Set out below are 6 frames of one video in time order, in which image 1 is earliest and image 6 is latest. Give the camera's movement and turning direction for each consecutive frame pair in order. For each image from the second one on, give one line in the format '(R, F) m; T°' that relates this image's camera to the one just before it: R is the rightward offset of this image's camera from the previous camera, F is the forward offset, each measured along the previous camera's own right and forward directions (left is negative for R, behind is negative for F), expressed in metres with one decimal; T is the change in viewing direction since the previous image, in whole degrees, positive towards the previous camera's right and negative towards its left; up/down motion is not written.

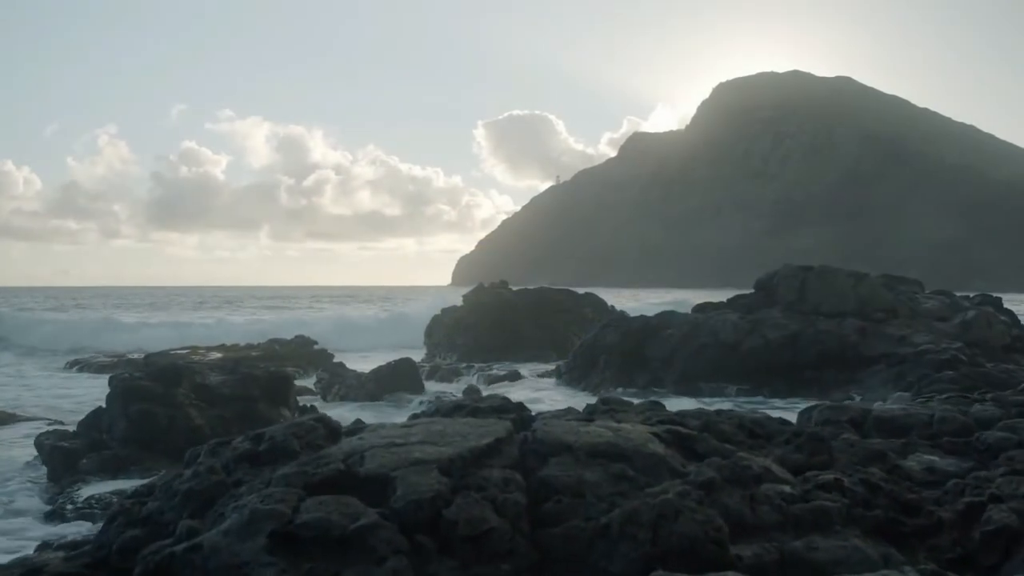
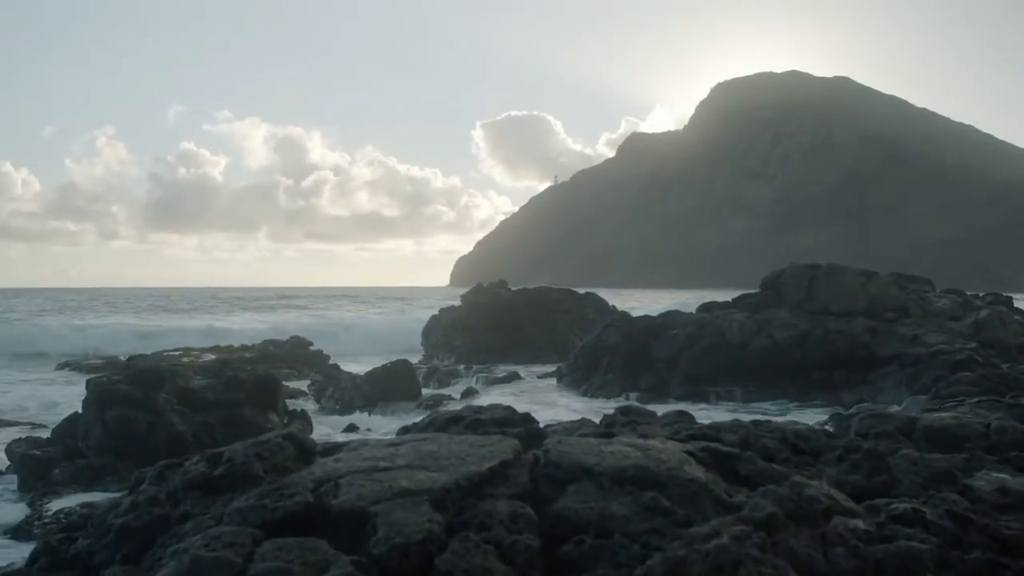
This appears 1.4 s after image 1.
(0.0, +0.8) m; 0°
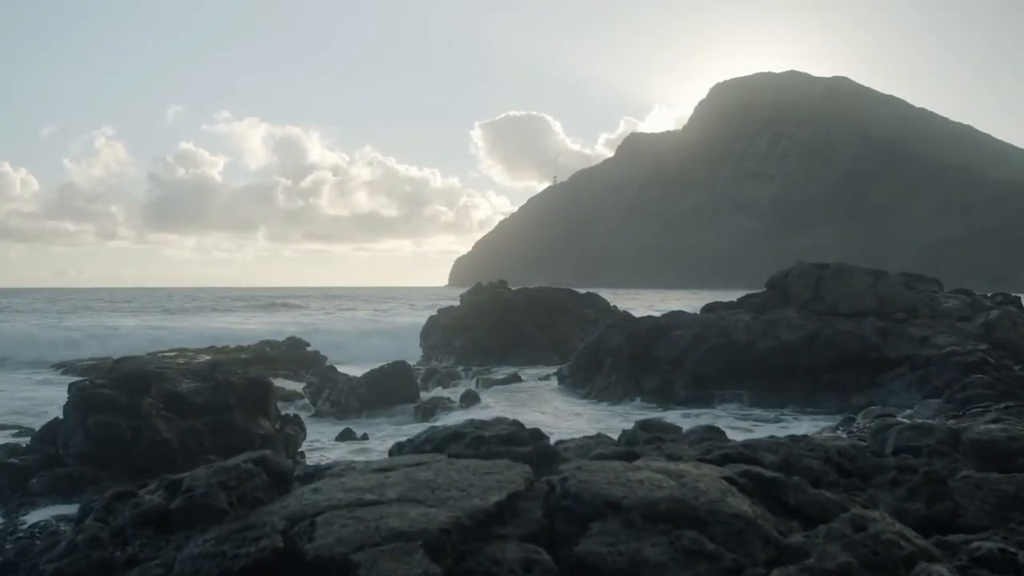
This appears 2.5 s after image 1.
(0.0, +0.6) m; 0°
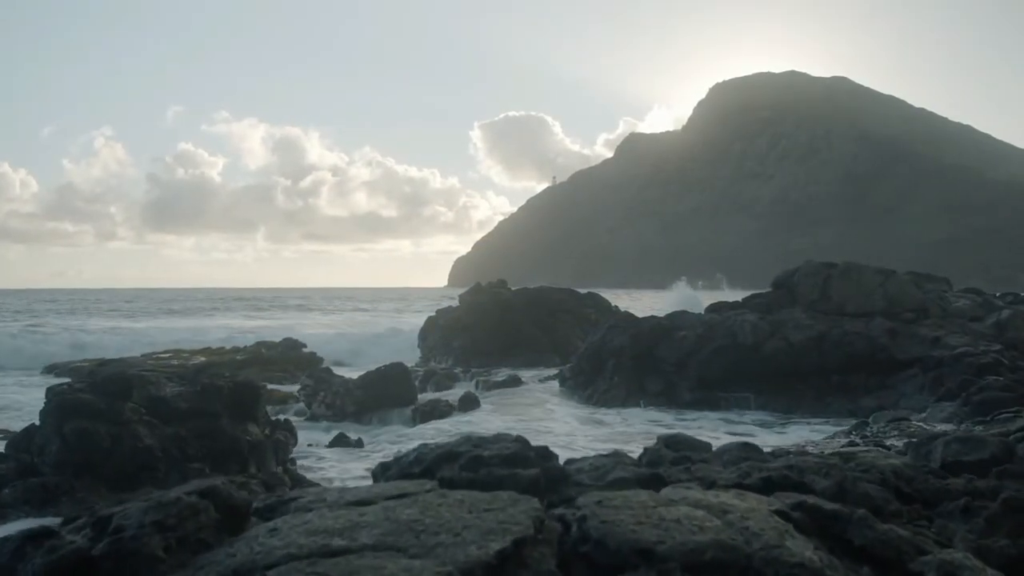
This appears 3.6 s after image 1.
(0.0, +0.6) m; 0°
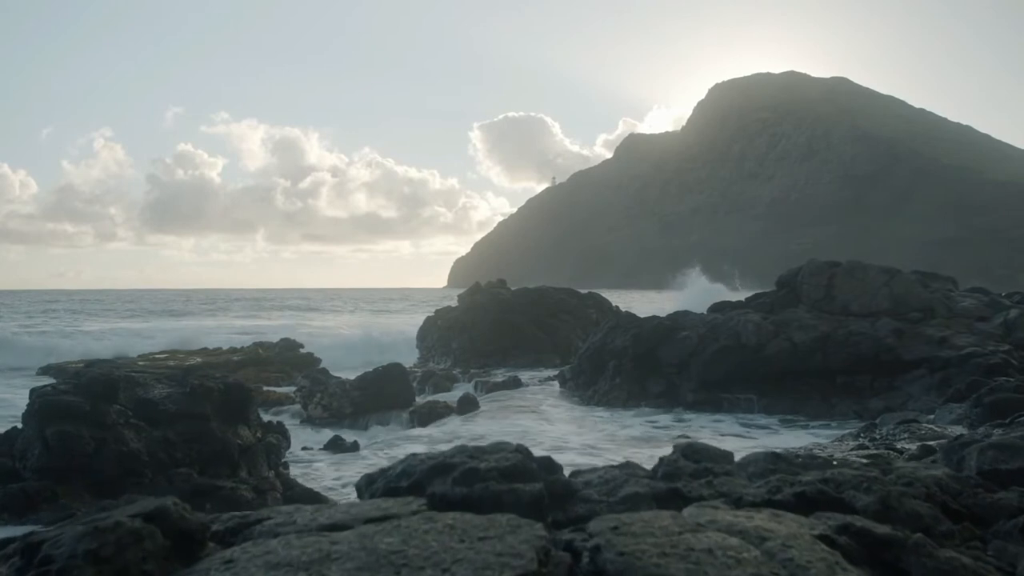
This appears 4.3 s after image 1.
(0.0, +0.4) m; 0°
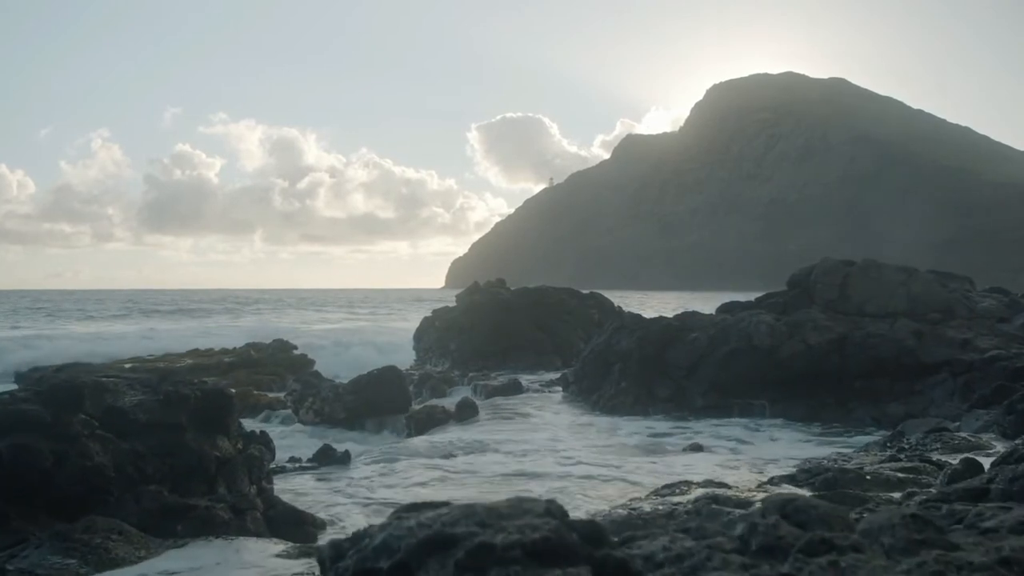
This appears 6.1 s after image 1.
(-0.1, +1.0) m; 0°
